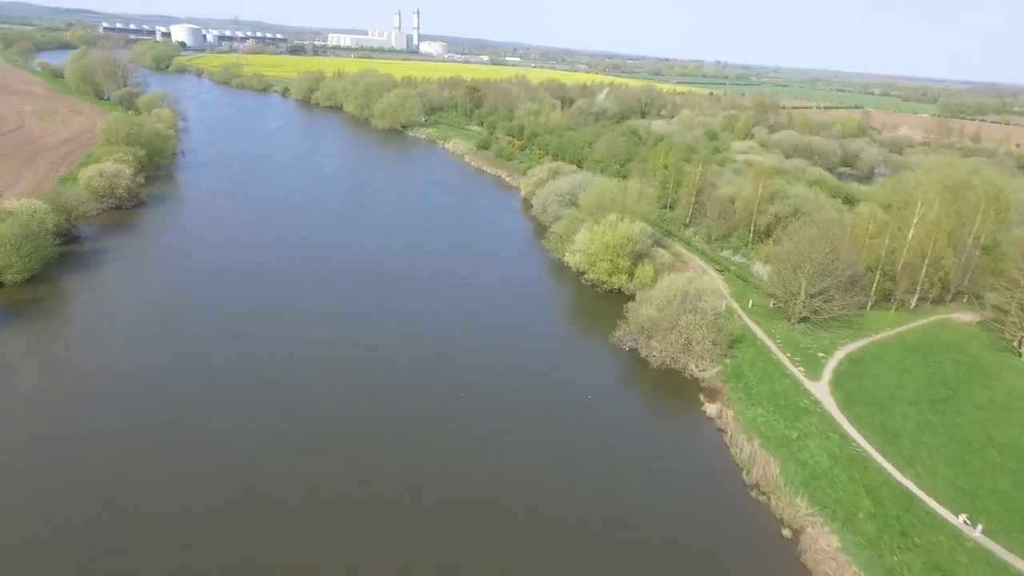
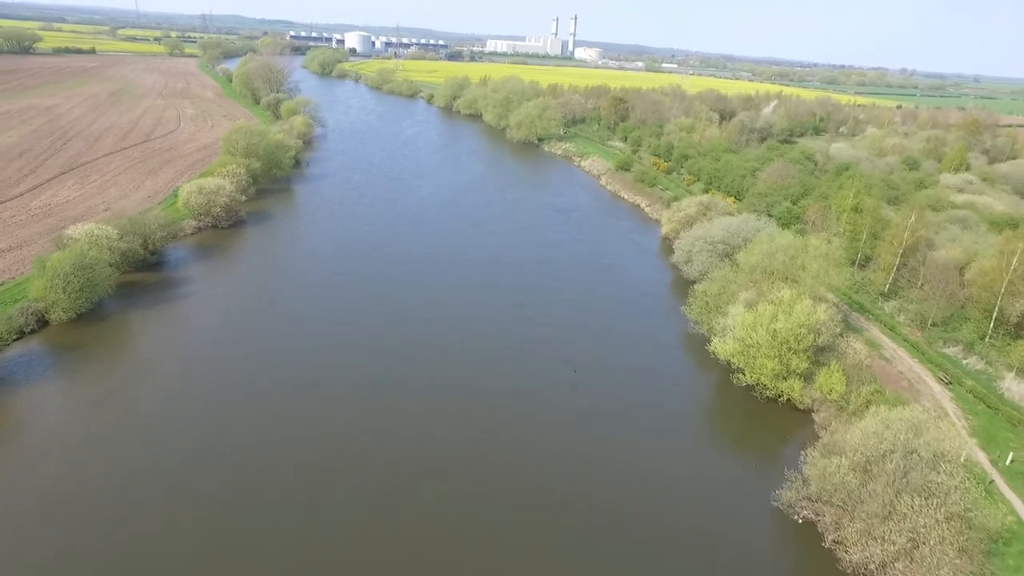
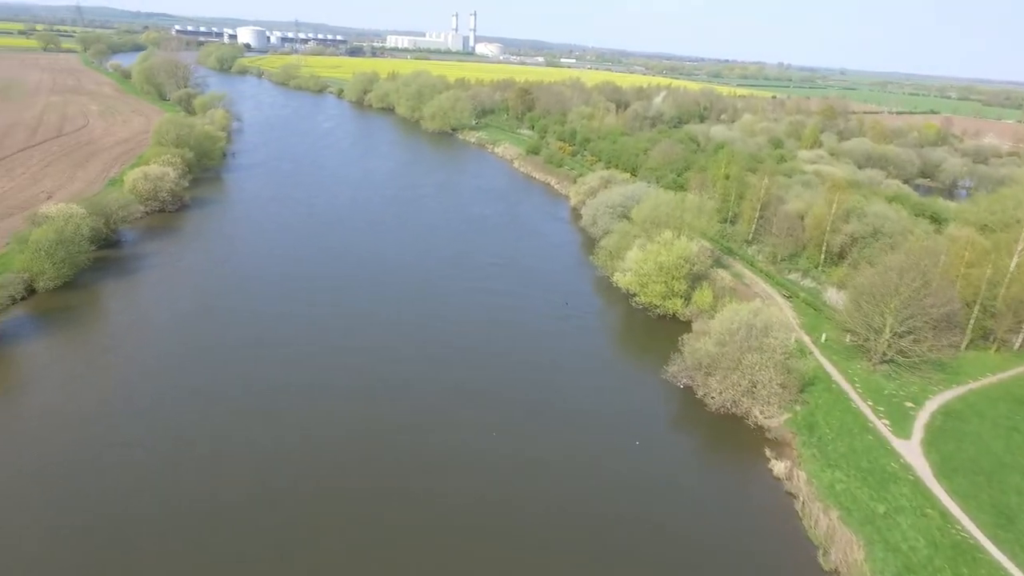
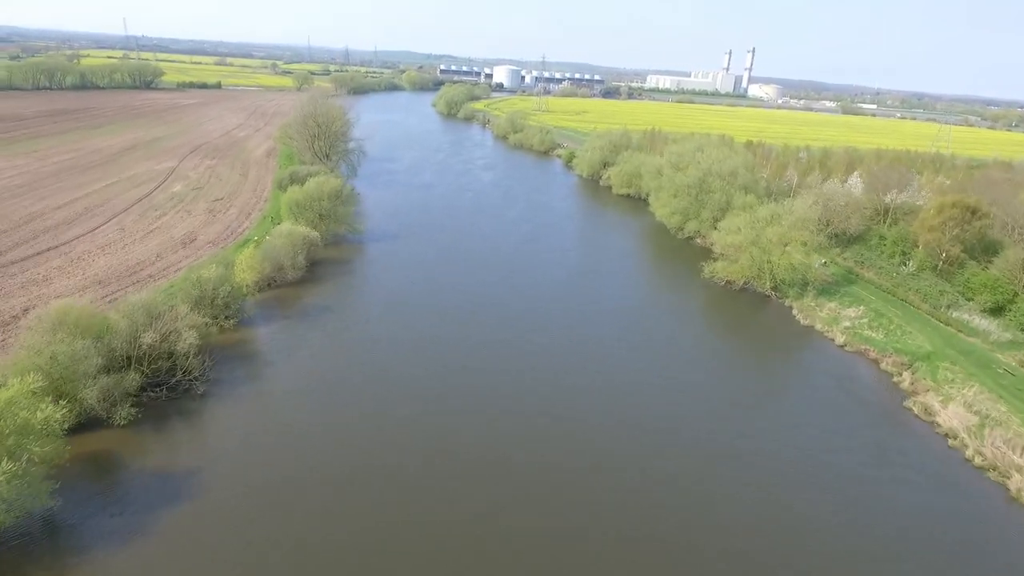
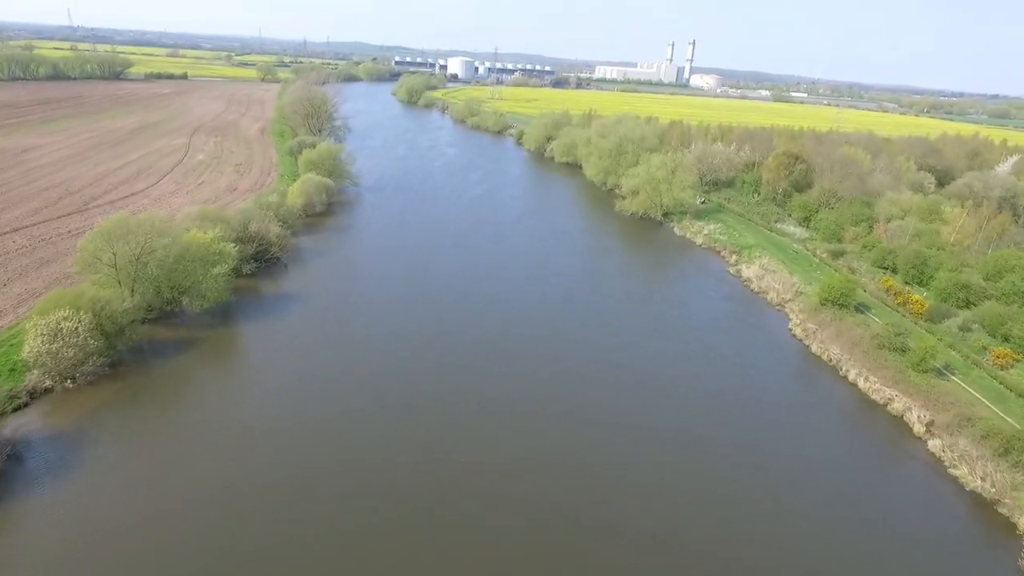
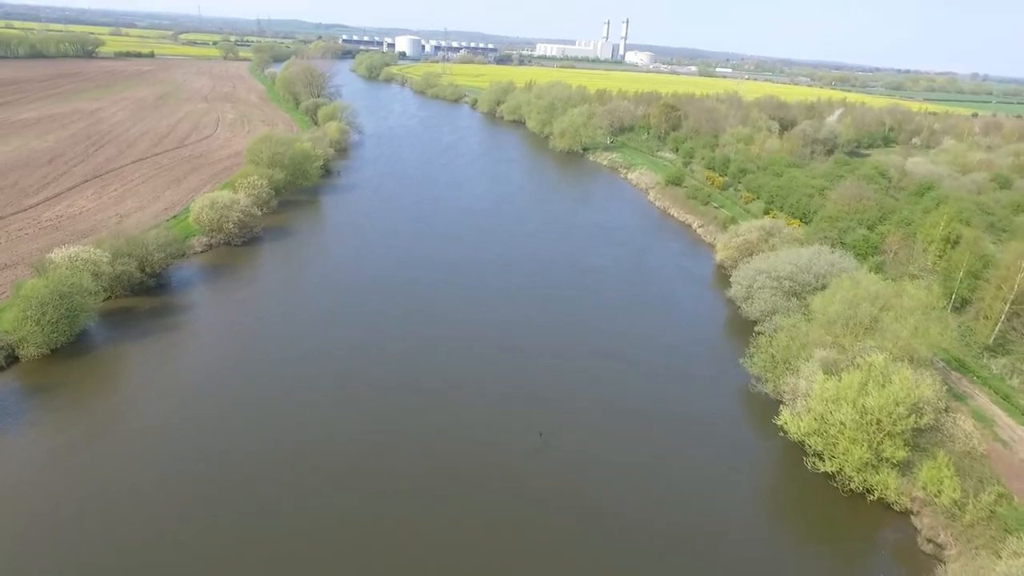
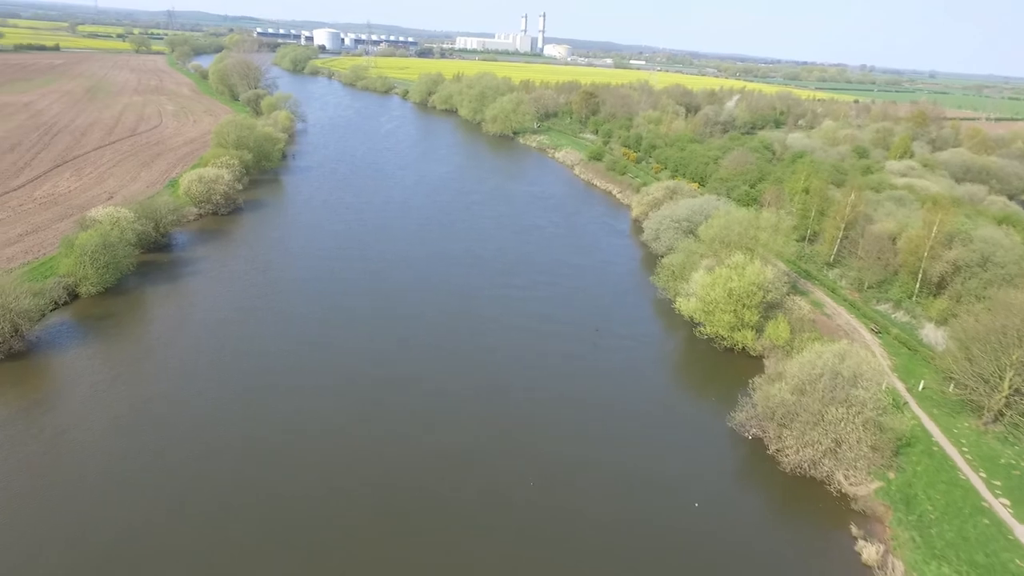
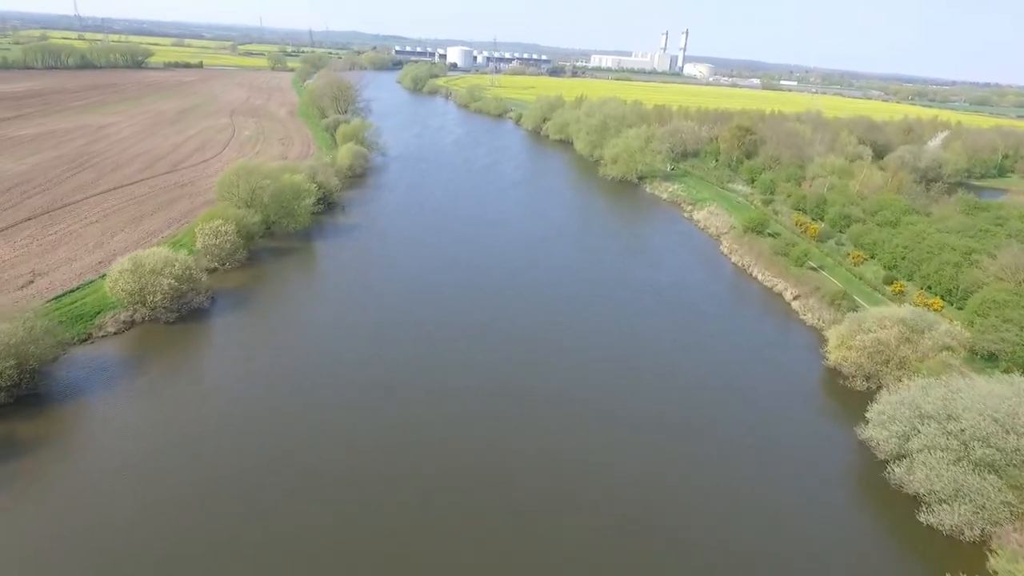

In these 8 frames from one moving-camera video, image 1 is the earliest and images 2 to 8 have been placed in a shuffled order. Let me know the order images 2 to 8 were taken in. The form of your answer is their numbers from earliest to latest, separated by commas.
3, 7, 2, 6, 8, 5, 4
